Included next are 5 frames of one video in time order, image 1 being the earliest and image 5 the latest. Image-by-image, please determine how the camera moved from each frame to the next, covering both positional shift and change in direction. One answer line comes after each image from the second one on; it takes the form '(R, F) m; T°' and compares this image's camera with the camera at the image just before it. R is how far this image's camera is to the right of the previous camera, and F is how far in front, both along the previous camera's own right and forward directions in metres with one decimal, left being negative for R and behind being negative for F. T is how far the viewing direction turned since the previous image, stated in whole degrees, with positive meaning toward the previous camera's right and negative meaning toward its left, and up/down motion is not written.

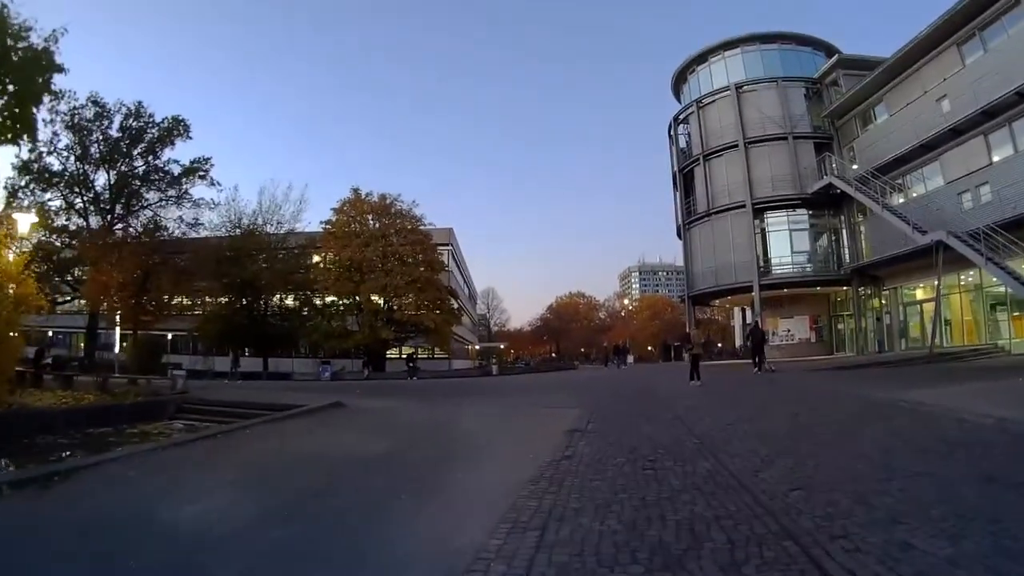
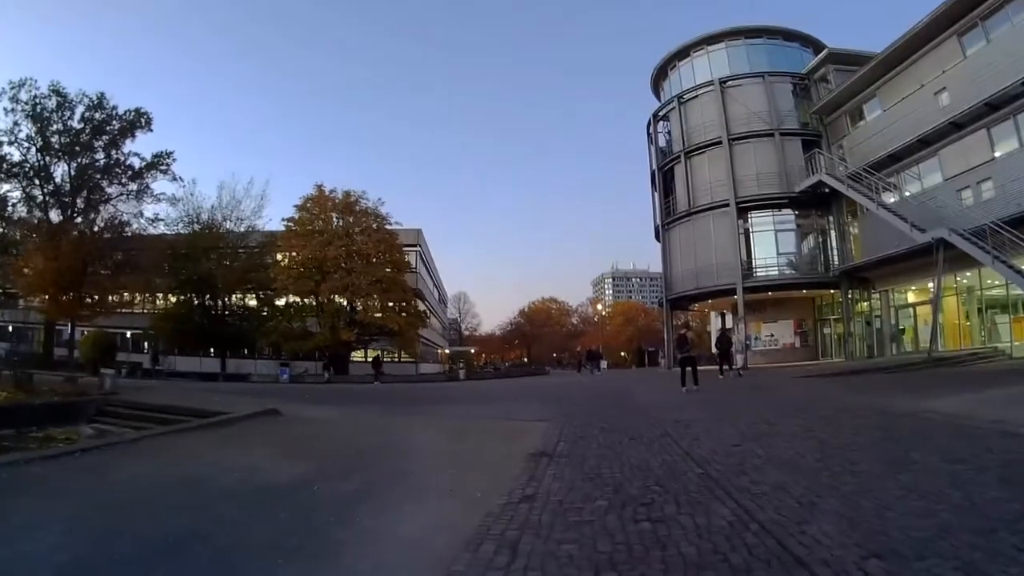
(+0.3, +2.2) m; +2°
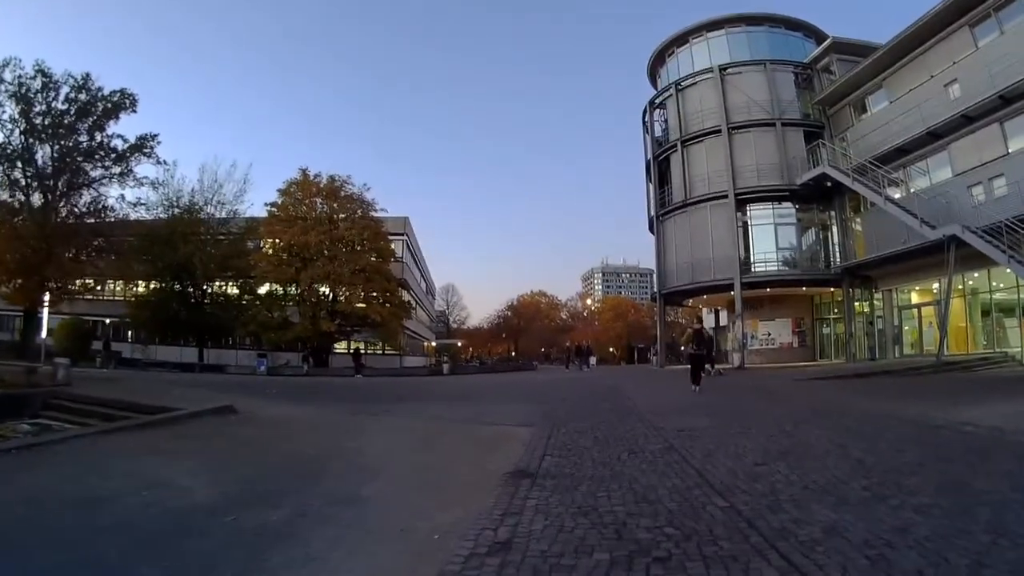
(+0.1, +1.4) m; +1°
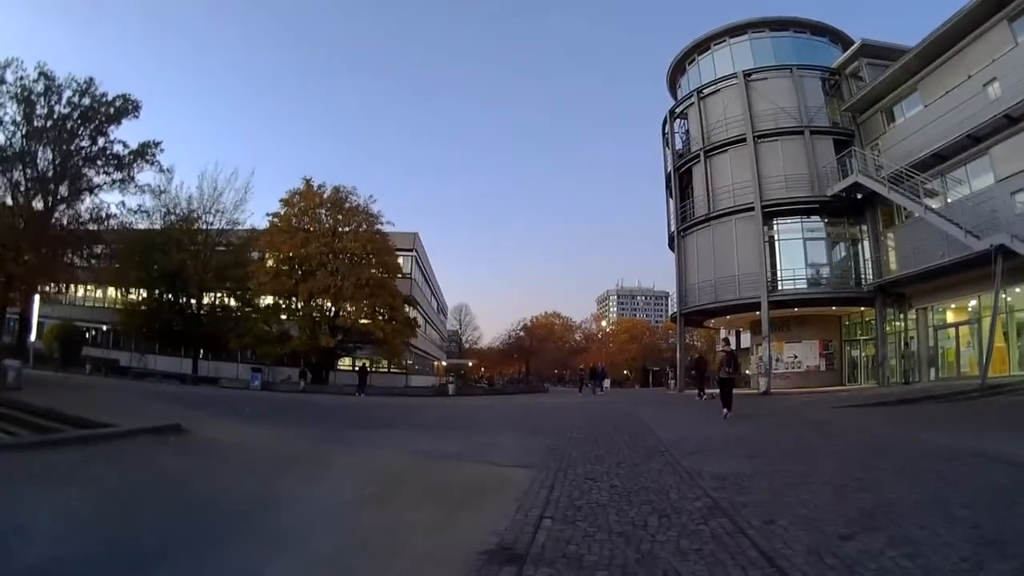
(+0.2, +1.9) m; -1°
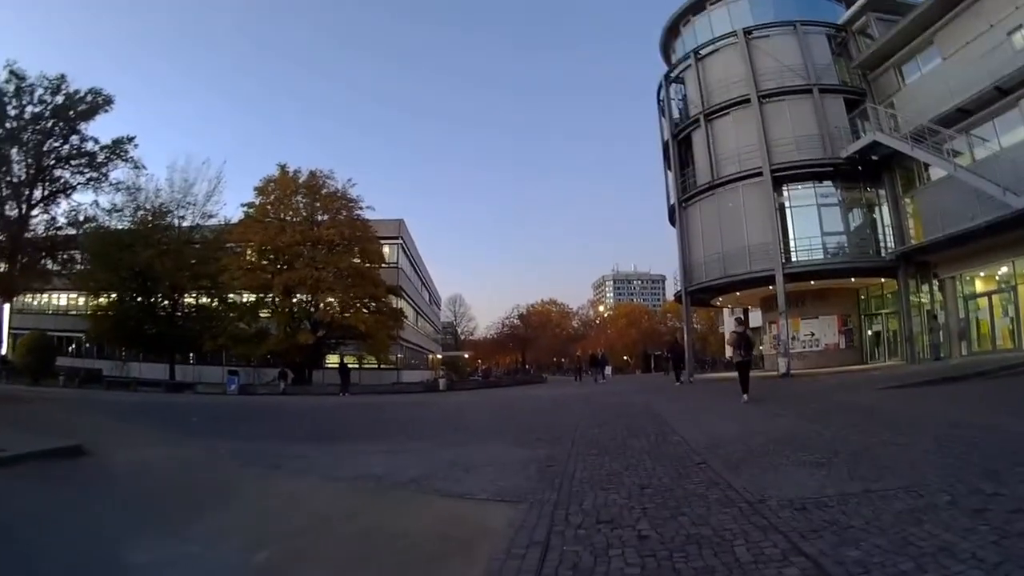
(+0.2, +2.4) m; 0°
